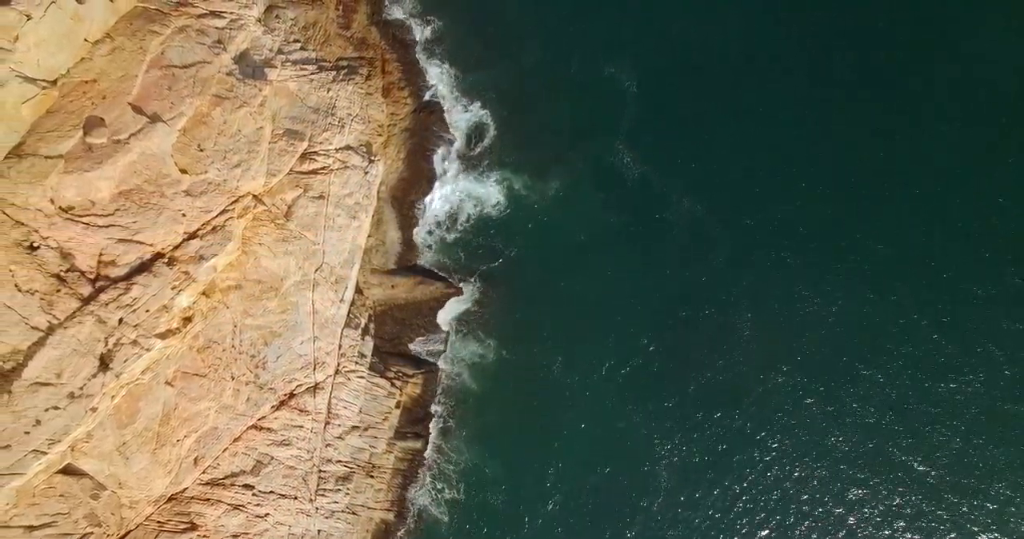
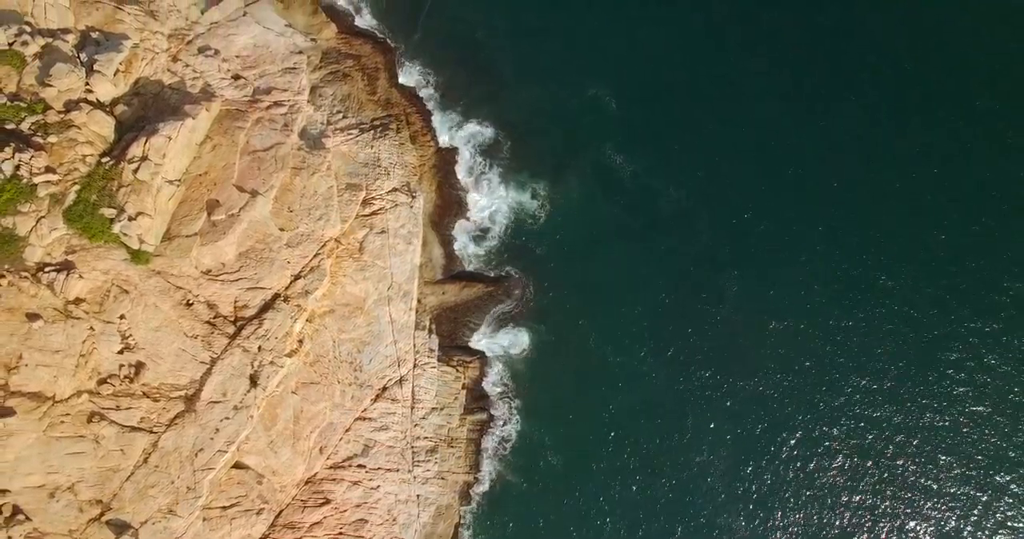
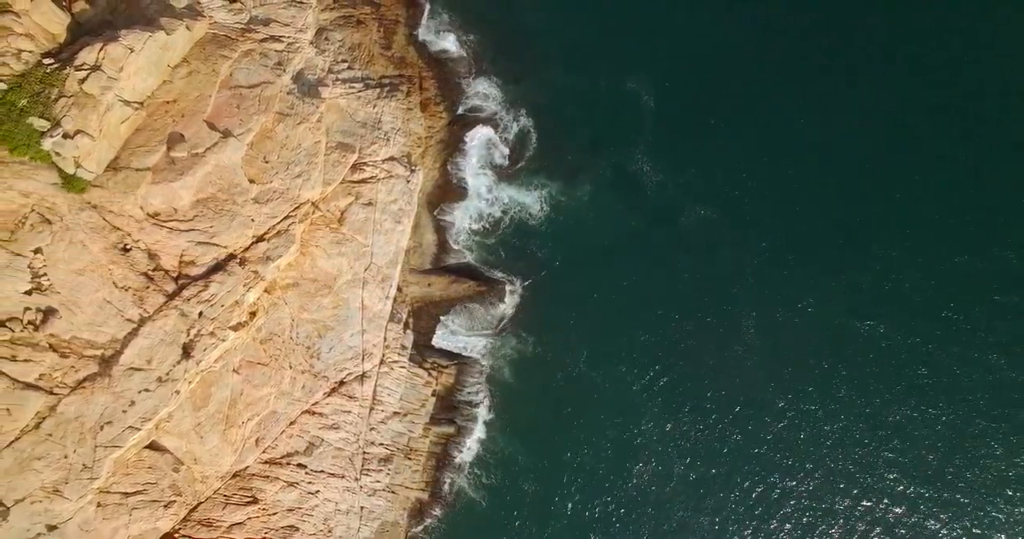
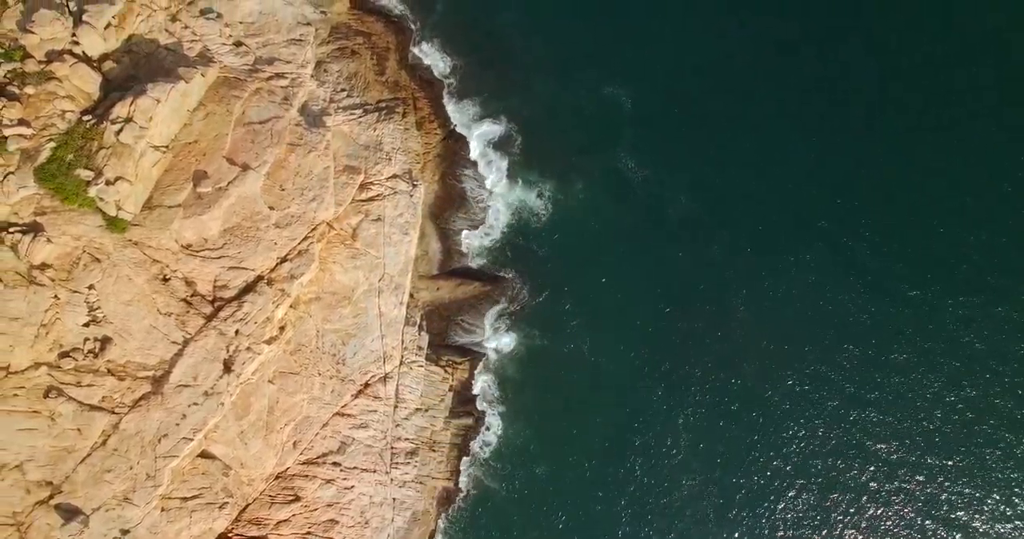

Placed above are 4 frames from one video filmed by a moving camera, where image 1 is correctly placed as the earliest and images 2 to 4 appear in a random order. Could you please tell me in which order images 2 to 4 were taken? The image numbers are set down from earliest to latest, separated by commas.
3, 4, 2
